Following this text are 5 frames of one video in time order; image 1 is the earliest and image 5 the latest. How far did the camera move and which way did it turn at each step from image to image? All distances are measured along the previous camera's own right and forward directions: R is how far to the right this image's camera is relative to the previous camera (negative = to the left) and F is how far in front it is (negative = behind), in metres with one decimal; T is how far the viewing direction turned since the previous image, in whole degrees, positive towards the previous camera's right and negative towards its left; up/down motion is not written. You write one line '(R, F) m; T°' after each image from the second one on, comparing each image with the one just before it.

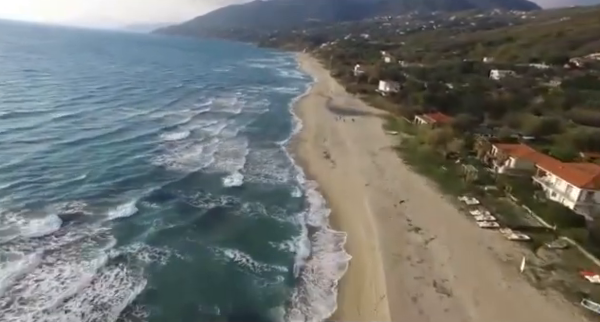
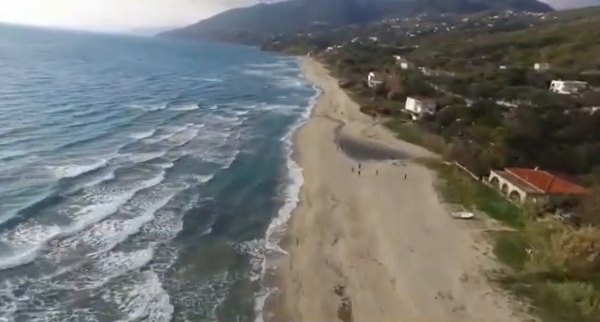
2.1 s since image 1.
(+0.9, +18.9) m; -1°
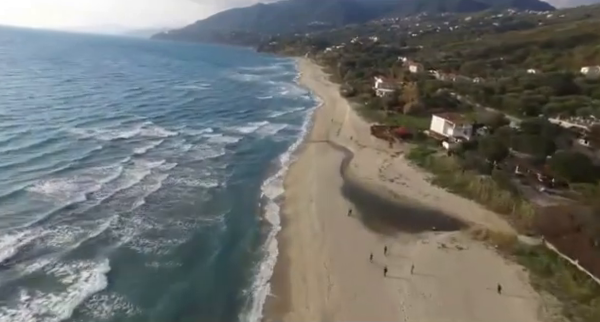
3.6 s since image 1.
(+0.6, +12.9) m; 0°
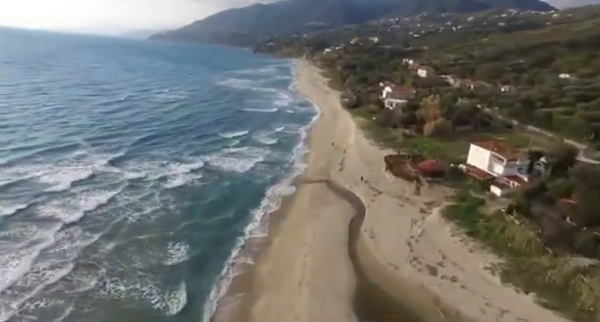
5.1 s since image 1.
(+0.7, +11.3) m; 0°
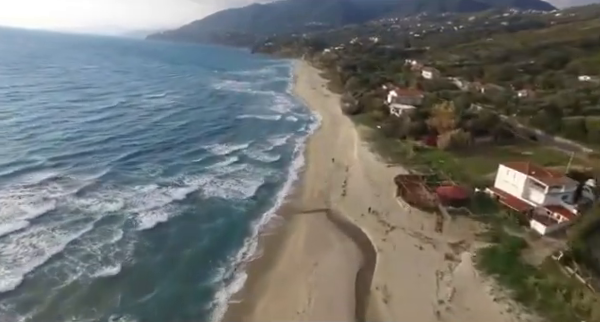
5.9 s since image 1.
(+0.3, +5.2) m; 0°
